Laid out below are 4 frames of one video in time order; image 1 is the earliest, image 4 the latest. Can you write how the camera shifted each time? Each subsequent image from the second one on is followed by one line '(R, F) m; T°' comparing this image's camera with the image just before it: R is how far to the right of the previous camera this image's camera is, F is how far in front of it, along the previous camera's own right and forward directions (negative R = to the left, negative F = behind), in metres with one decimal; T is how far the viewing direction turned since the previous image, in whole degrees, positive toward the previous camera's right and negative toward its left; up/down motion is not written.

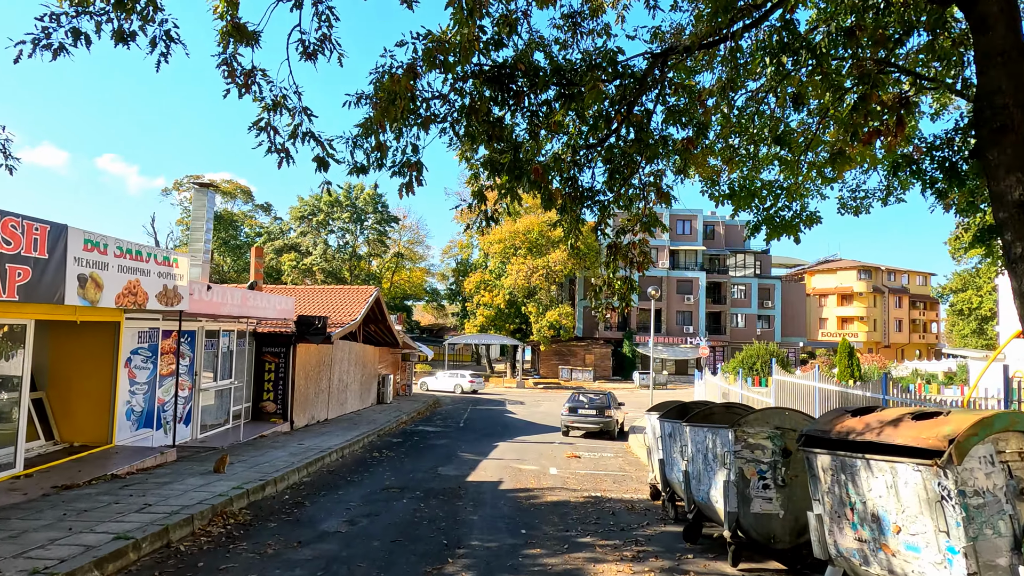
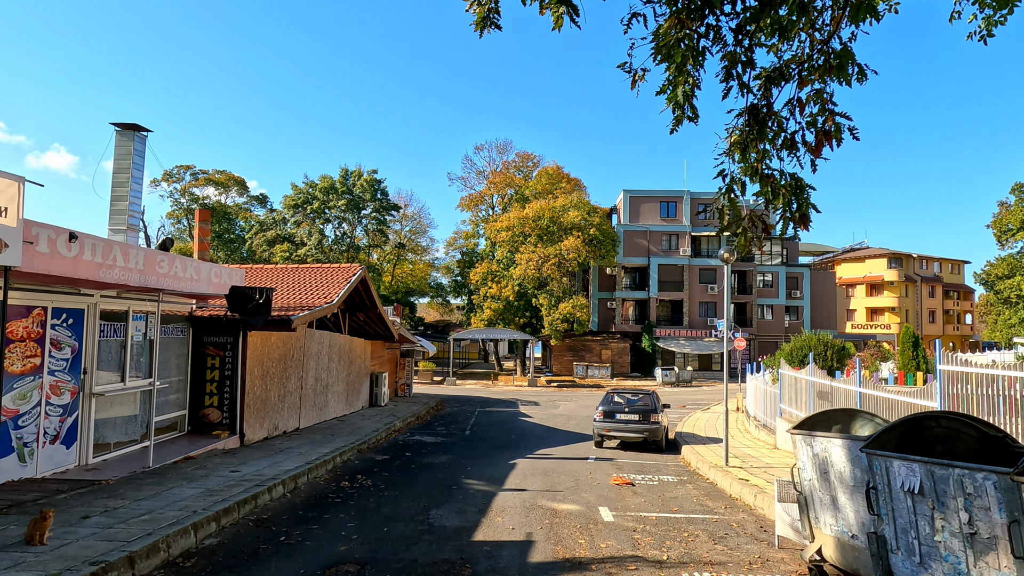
(-0.3, +3.8) m; -1°
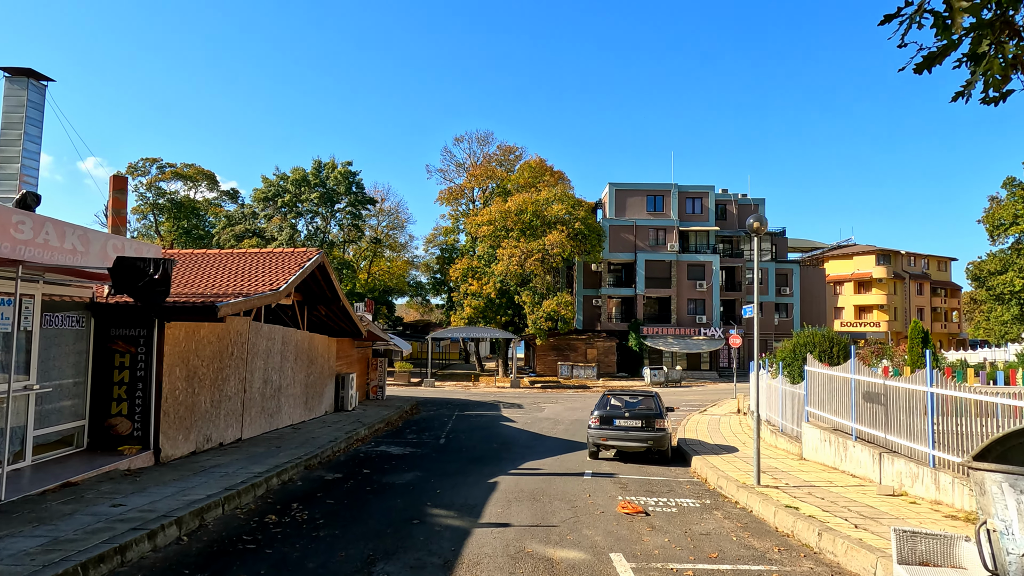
(0.0, +2.1) m; +2°
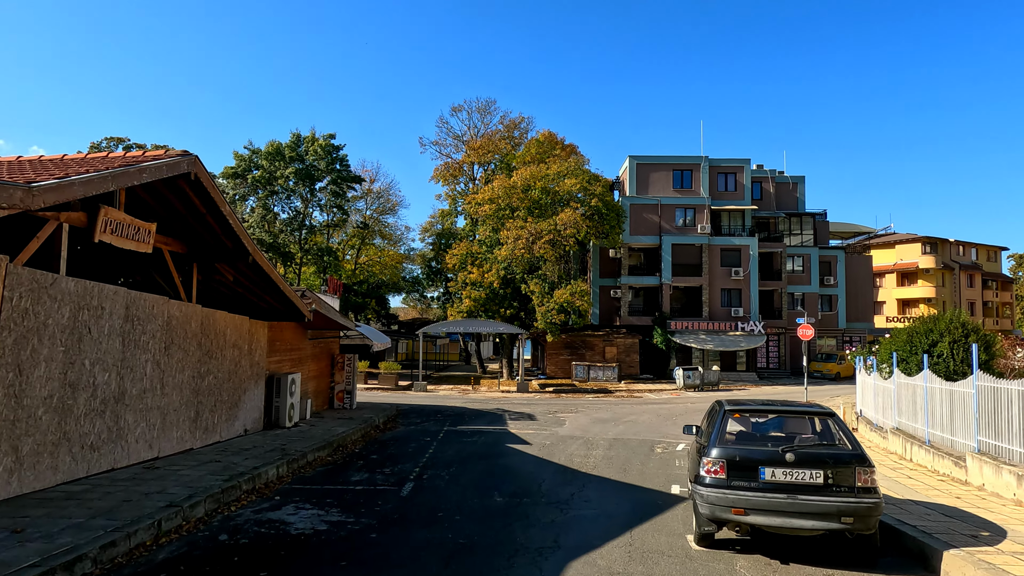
(-0.2, +6.3) m; 0°
